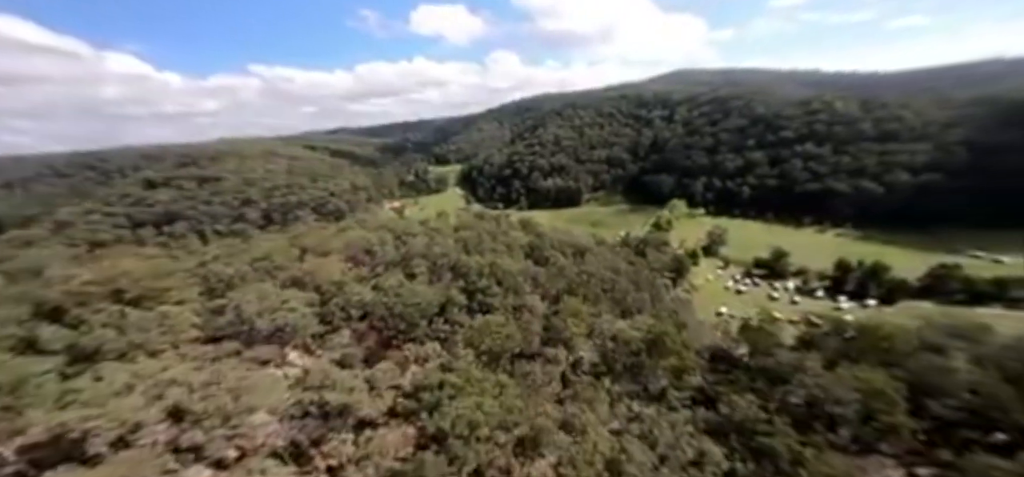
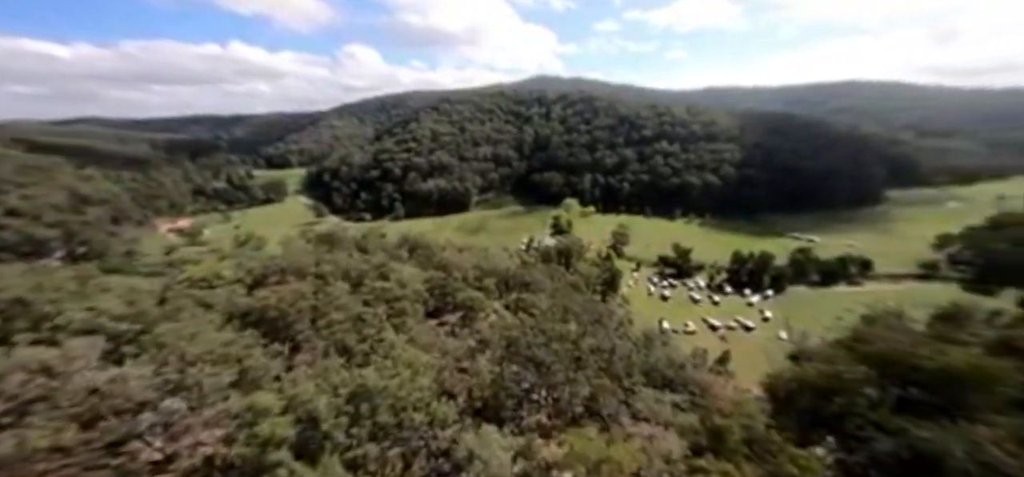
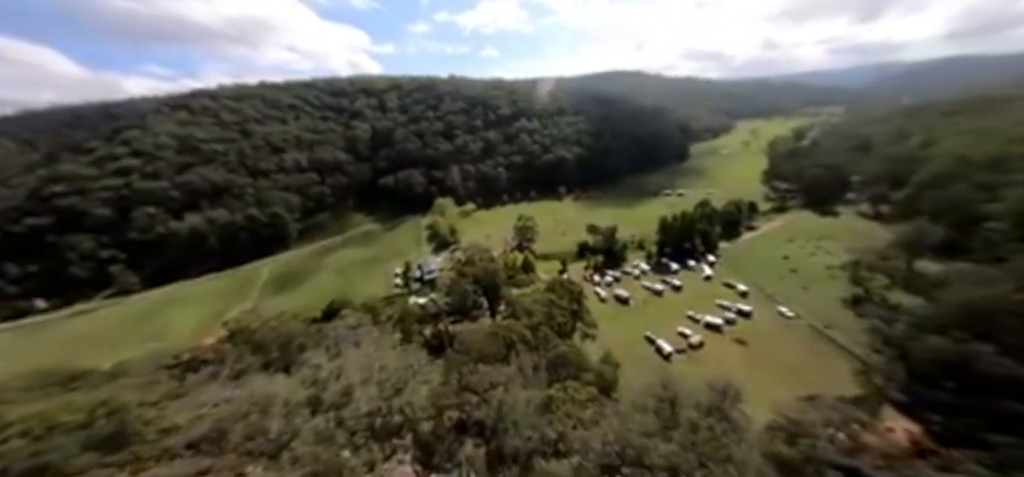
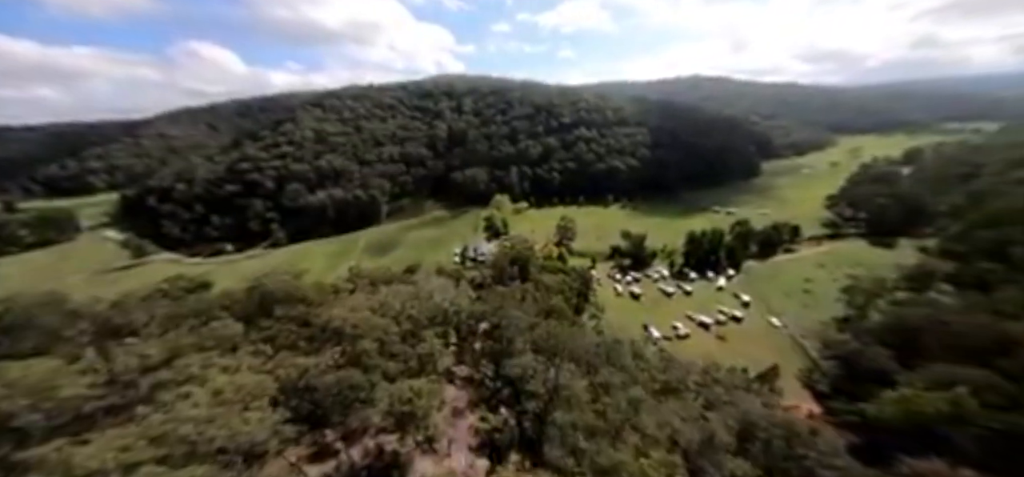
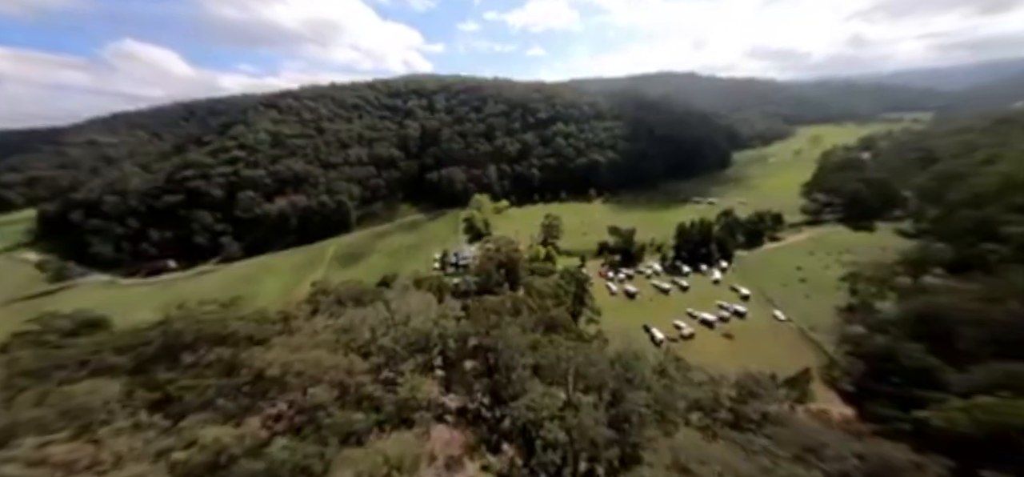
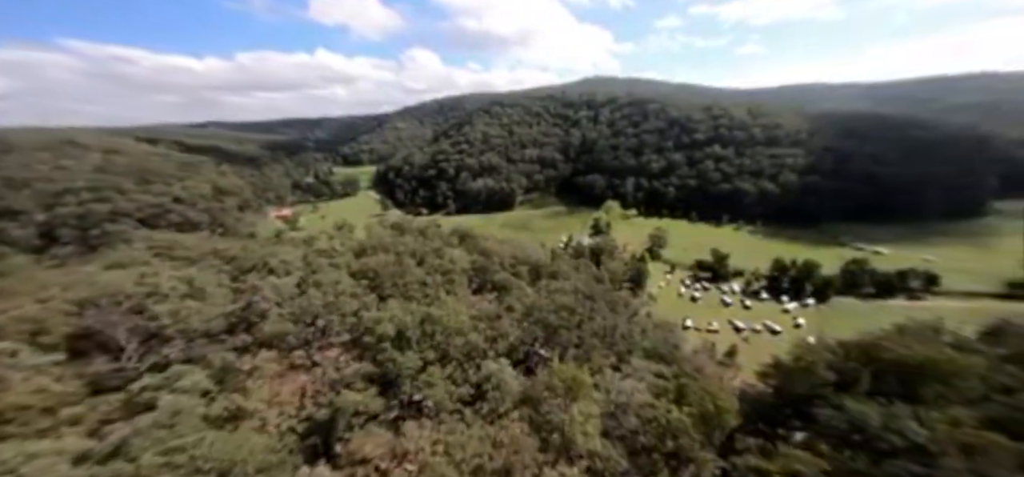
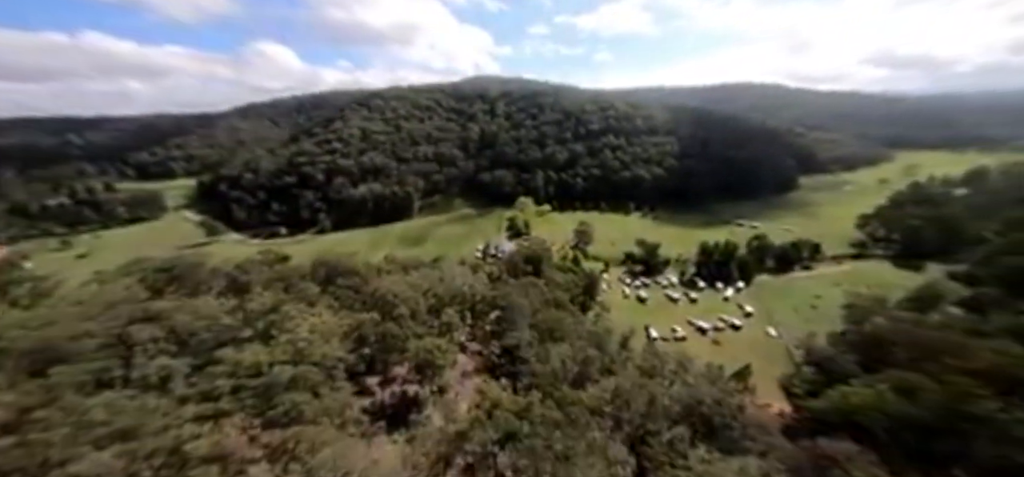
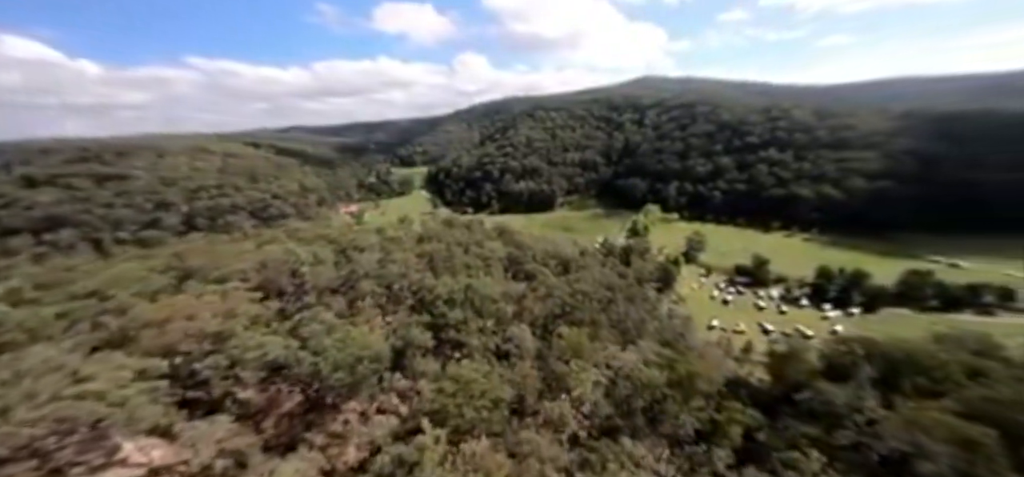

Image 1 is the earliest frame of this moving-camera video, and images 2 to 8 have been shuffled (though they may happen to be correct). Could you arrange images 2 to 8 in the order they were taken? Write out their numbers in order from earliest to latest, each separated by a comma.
8, 6, 2, 7, 4, 5, 3
